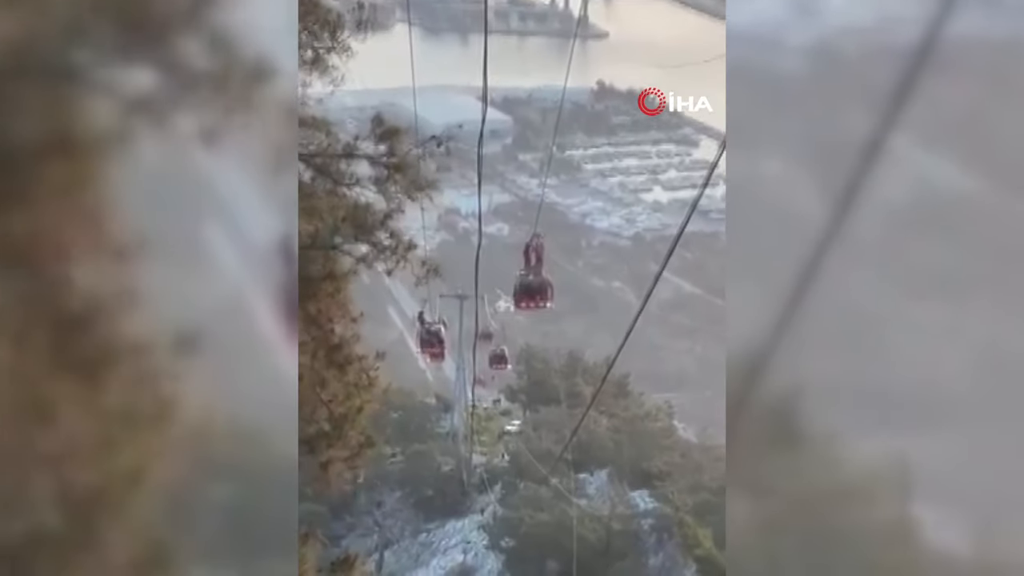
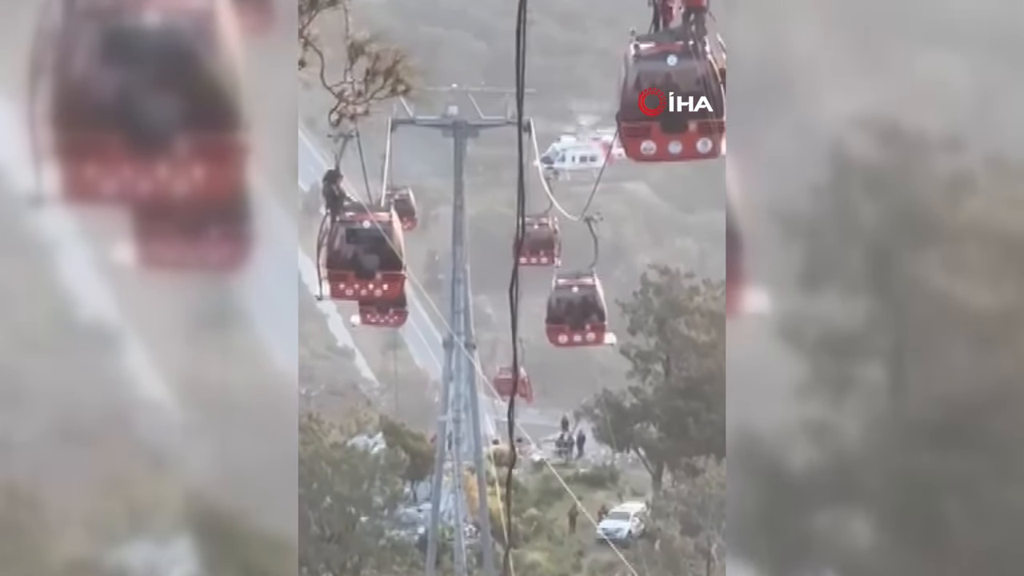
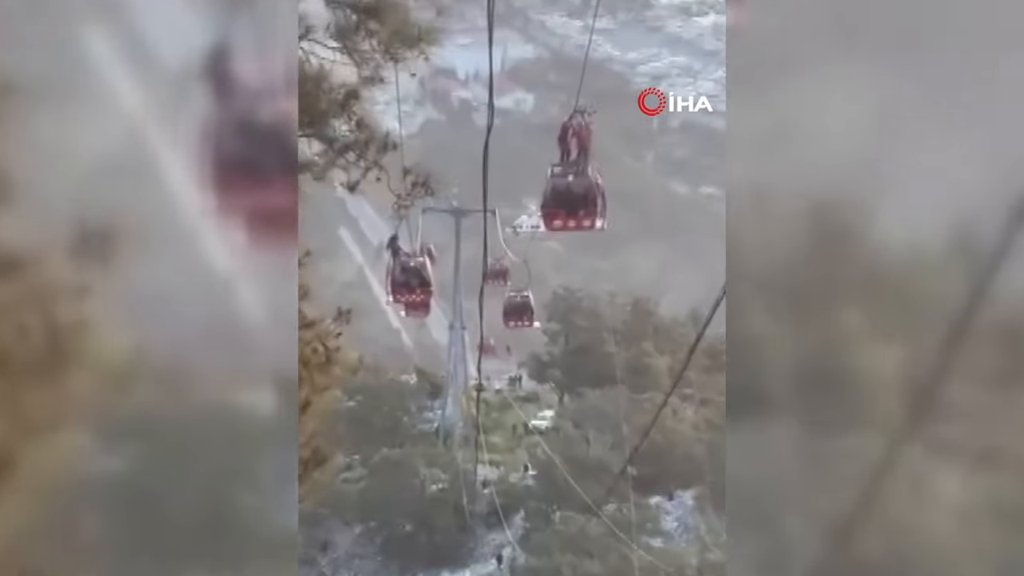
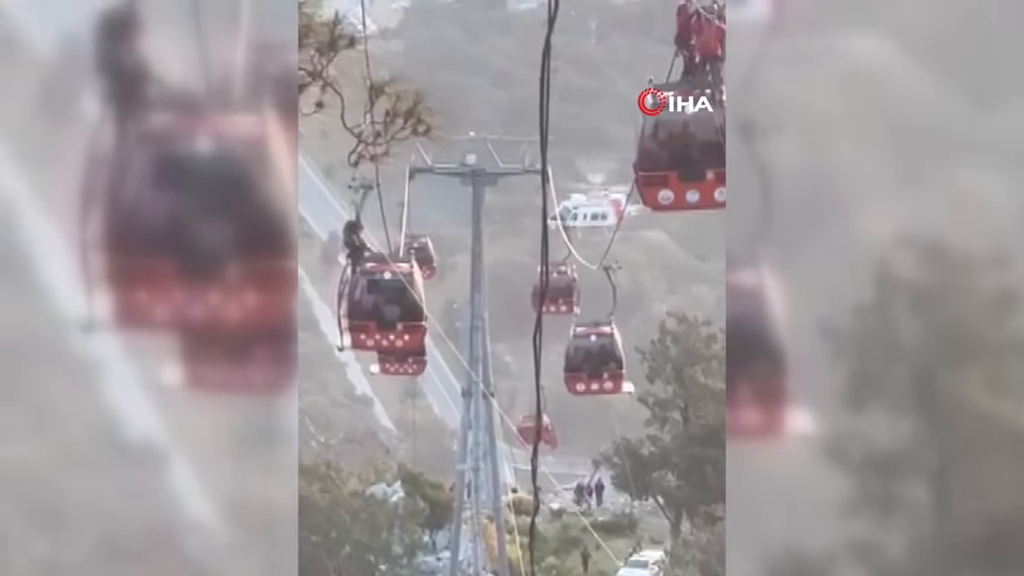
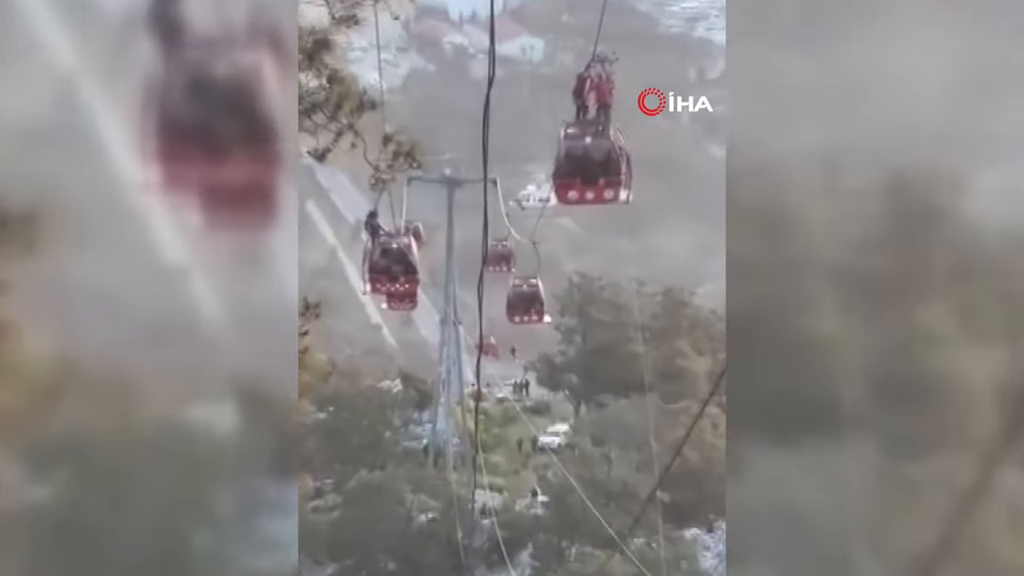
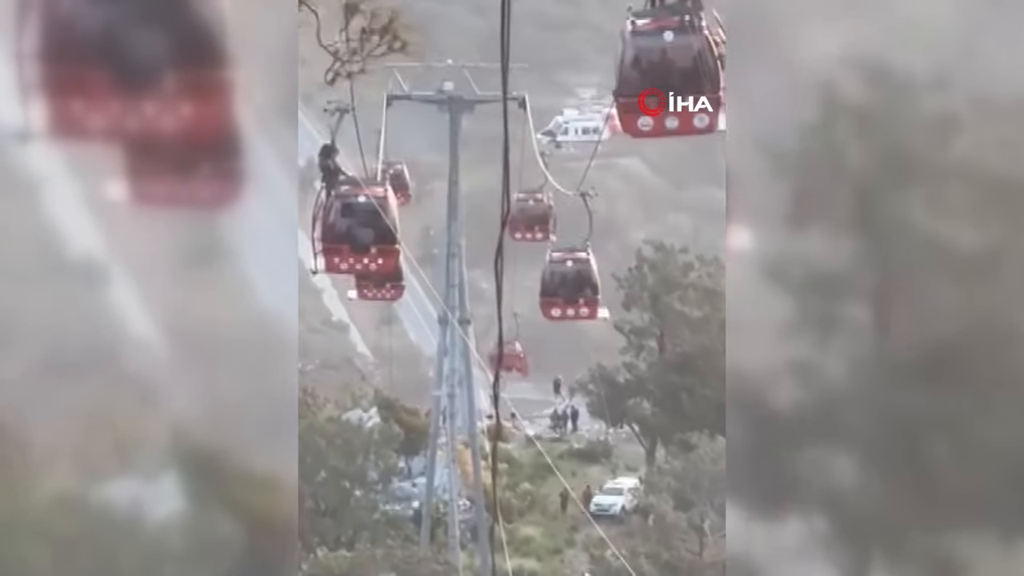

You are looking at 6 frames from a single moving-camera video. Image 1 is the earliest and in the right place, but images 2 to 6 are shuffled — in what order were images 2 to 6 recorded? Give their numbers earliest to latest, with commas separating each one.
3, 5, 6, 2, 4
